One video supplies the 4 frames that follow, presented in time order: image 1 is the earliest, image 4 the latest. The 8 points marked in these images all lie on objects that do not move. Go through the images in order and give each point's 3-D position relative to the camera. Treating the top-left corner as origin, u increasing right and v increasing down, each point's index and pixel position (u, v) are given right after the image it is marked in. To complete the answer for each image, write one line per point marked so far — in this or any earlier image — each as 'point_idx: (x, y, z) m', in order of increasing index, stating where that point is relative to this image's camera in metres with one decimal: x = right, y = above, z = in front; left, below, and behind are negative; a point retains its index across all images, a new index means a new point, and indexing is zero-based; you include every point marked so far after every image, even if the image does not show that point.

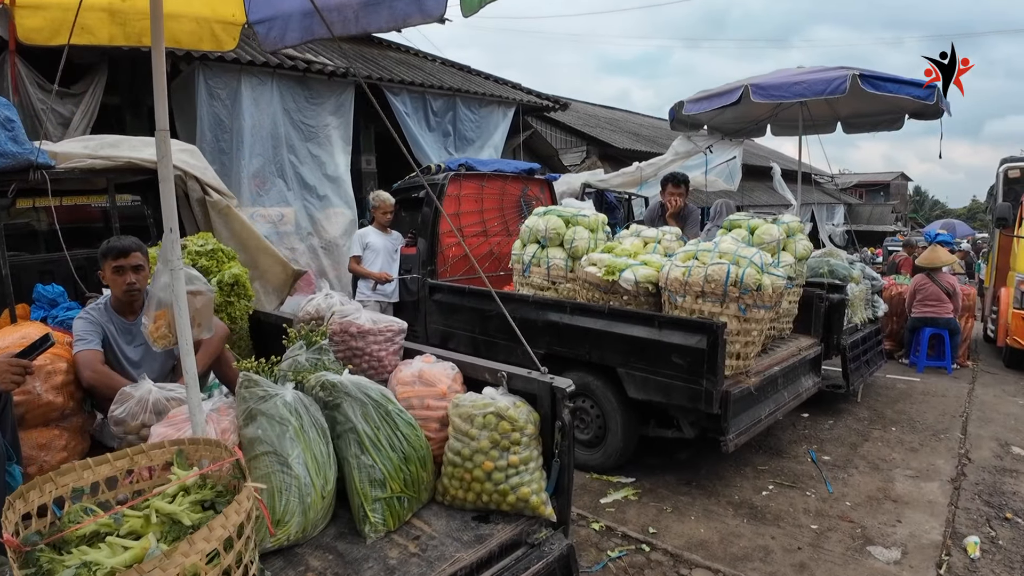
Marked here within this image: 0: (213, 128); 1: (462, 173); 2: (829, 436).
0: (-3.2, +1.7, +9.1) m
1: (-0.3, +0.8, +5.7) m
2: (+1.8, -0.8, +4.8) m
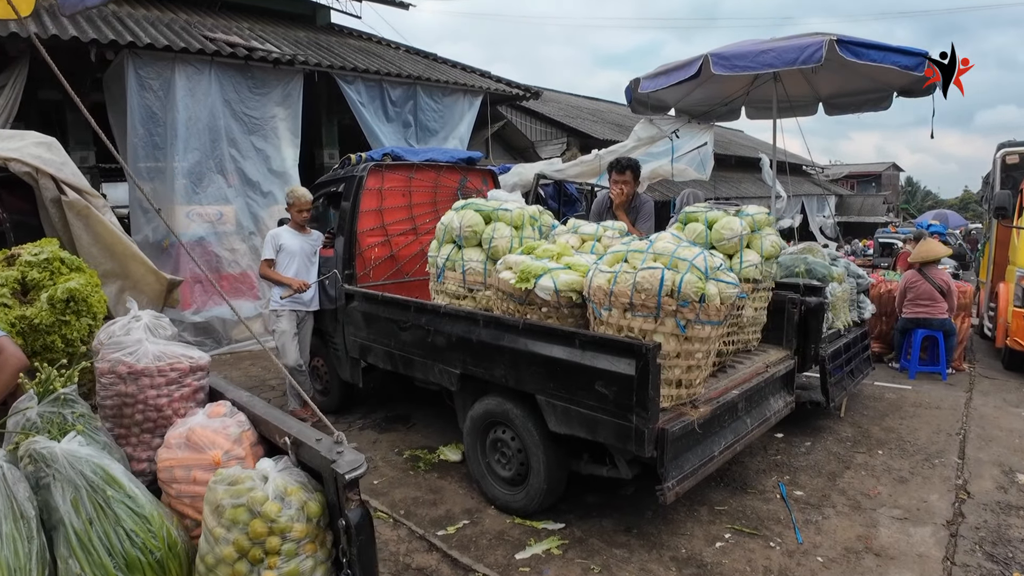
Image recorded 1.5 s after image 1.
0: (-3.7, +1.7, +8.4) m
1: (-0.7, +0.7, +4.9) m
2: (+1.4, -0.9, +4.2) m
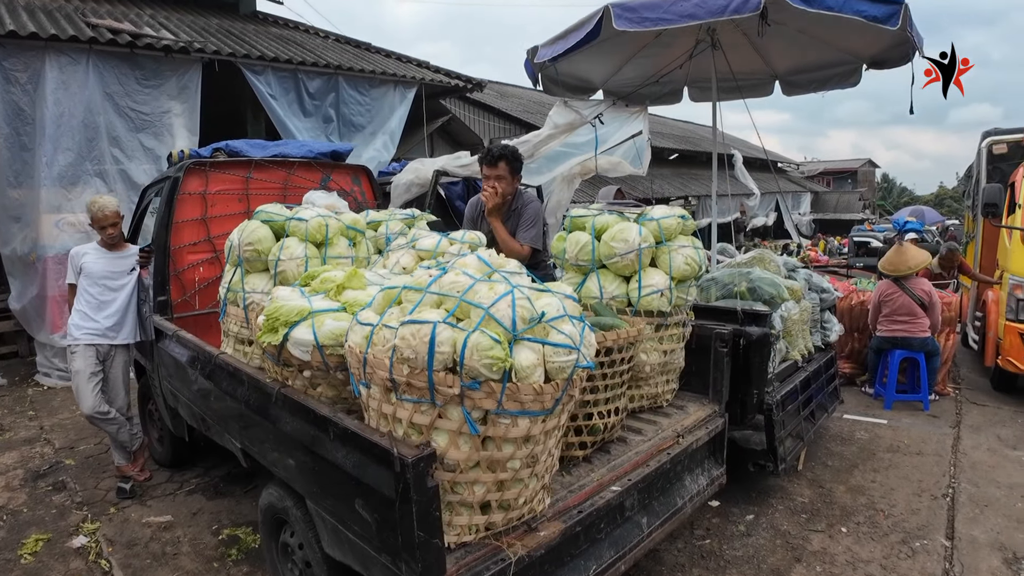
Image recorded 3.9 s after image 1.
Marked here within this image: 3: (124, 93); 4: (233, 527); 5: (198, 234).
0: (-4.4, +1.5, +7.3) m
1: (-1.4, +0.6, +3.9) m
2: (+0.8, -1.0, +3.1) m
3: (-3.7, +1.8, +7.9) m
4: (-1.2, -1.0, +3.6) m
5: (-1.4, +0.2, +3.8) m
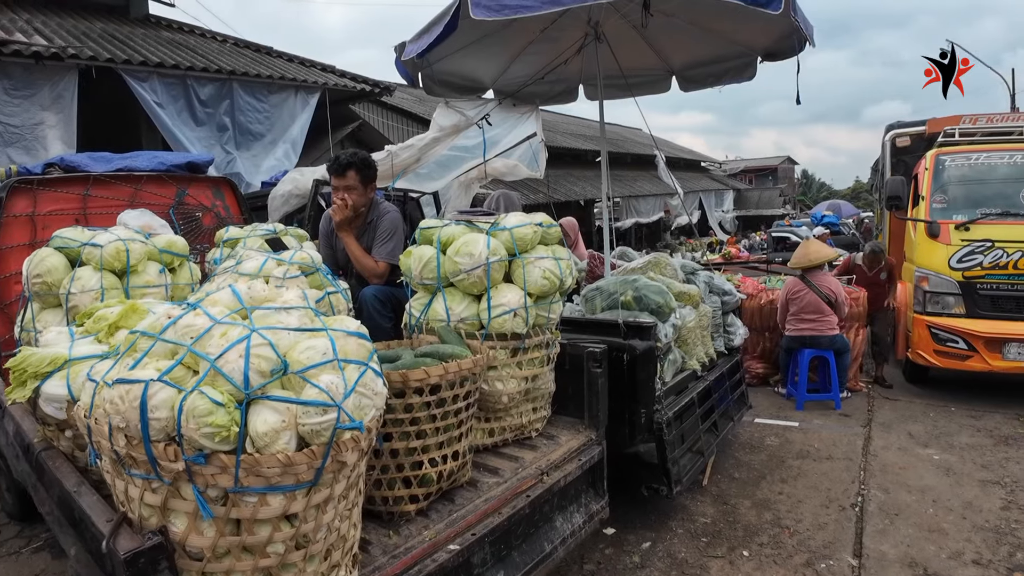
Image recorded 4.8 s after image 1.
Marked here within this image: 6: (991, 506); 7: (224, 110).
0: (-5.2, +1.2, +6.6) m
1: (-1.9, +0.5, +3.4) m
2: (+0.4, -1.0, +2.8) m
3: (-4.6, +1.6, +7.3) m
4: (-1.7, -1.2, +3.2) m
5: (-2.0, +0.1, +3.4) m
6: (+2.0, -0.9, +3.5) m
7: (-3.0, +1.9, +8.9) m
